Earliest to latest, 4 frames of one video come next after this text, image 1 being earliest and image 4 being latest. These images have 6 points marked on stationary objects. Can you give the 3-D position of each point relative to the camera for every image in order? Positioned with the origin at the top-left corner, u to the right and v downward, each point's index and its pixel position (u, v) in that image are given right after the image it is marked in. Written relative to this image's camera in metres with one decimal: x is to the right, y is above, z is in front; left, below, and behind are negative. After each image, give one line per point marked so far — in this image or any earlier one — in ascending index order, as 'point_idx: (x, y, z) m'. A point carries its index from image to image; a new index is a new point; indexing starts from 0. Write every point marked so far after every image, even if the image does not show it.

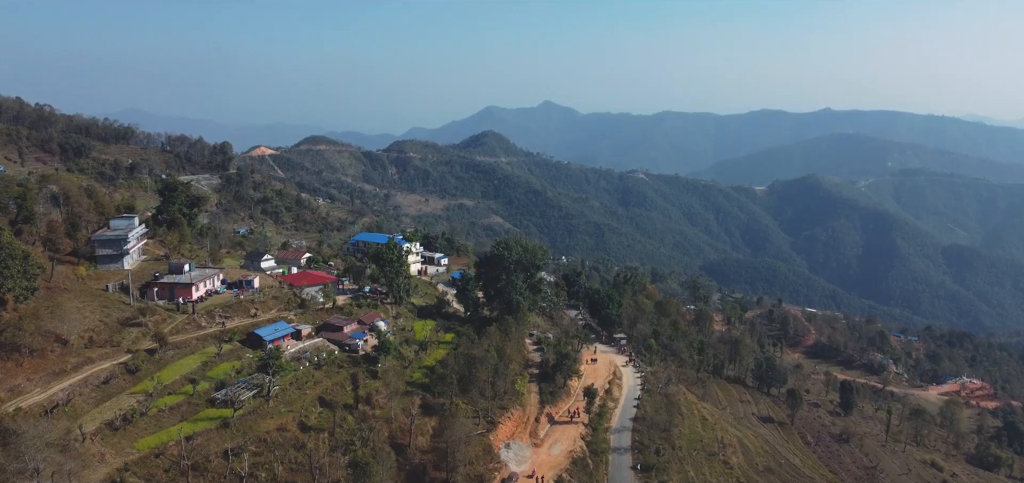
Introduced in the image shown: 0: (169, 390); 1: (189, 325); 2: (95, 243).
0: (-7.7, -3.3, +13.4) m
1: (-8.5, -2.2, +15.7) m
2: (-12.3, -0.1, +17.7) m
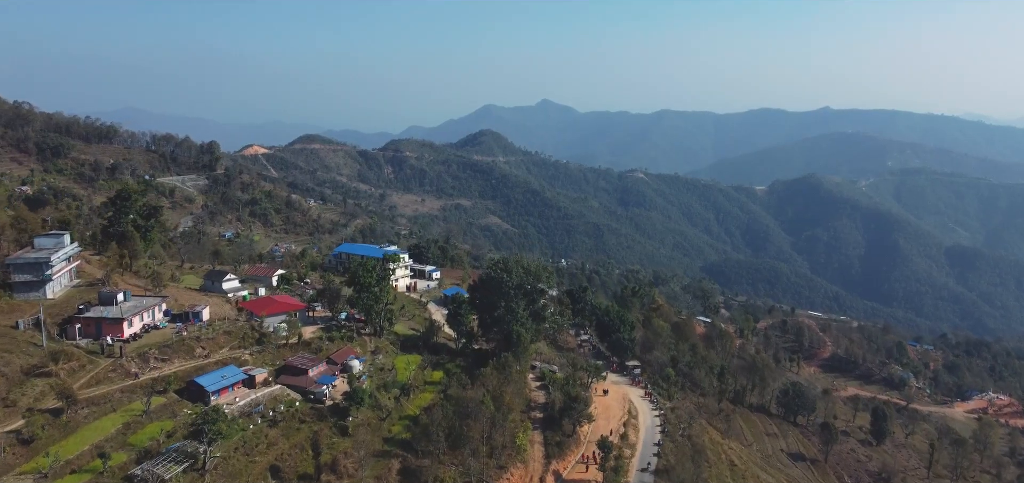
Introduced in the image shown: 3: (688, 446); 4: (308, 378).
0: (-7.7, -3.9, +10.4) m
1: (-8.5, -2.8, +12.7) m
2: (-12.3, -0.6, +14.7) m
3: (+5.2, -6.1, +17.9) m
4: (-4.8, -3.2, +14.2) m
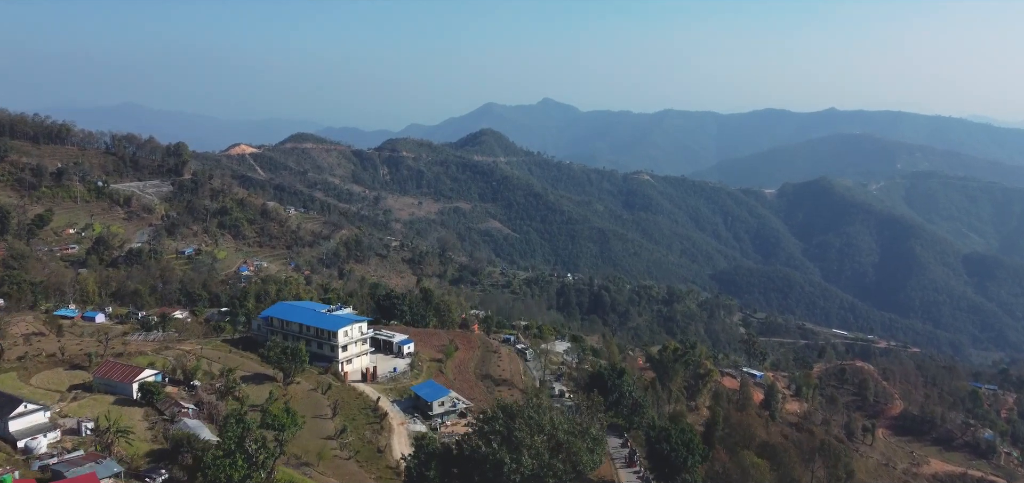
0: (-7.6, -6.0, +1.8) m
1: (-8.4, -4.8, +4.1) m
2: (-12.2, -2.6, +6.1) m
3: (+5.3, -8.3, +9.3) m
4: (-4.7, -5.3, +5.6) m
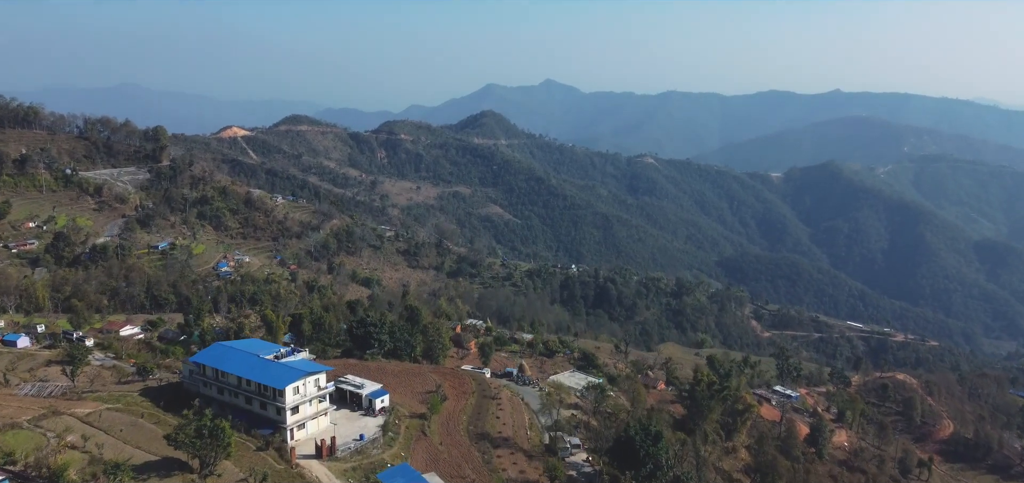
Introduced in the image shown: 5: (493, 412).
0: (-7.5, -7.1, -2.6) m
1: (-8.3, -5.9, -0.4) m
2: (-12.1, -3.7, +1.5) m
3: (+5.4, -9.2, +4.8) m
4: (-4.7, -6.3, +1.1) m
5: (-0.6, -5.1, +17.9) m
